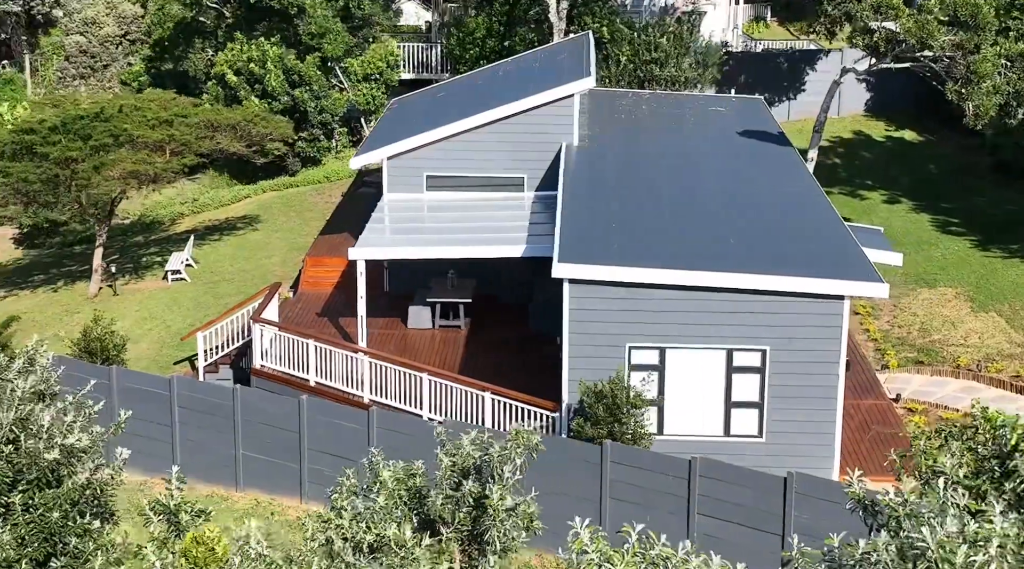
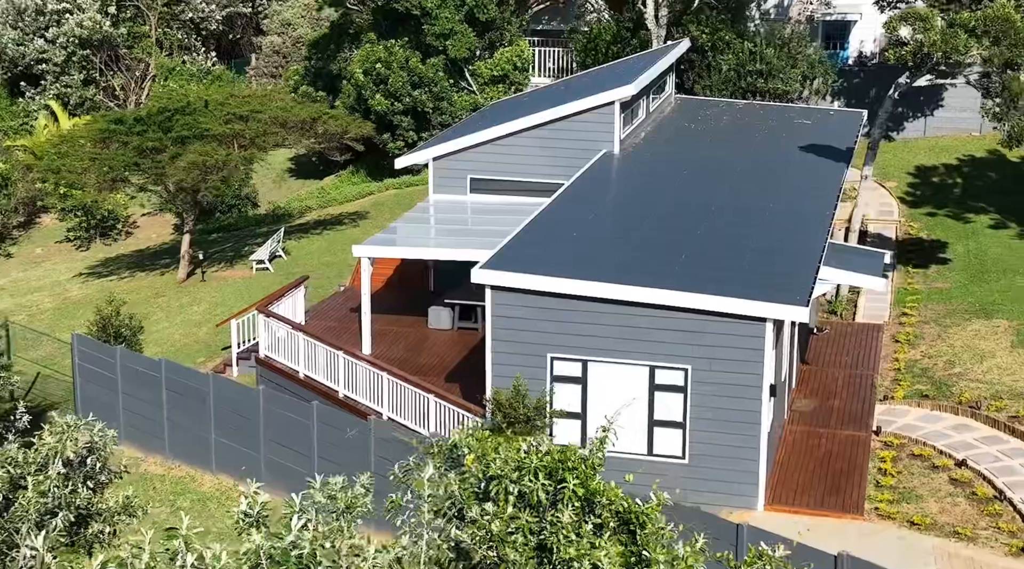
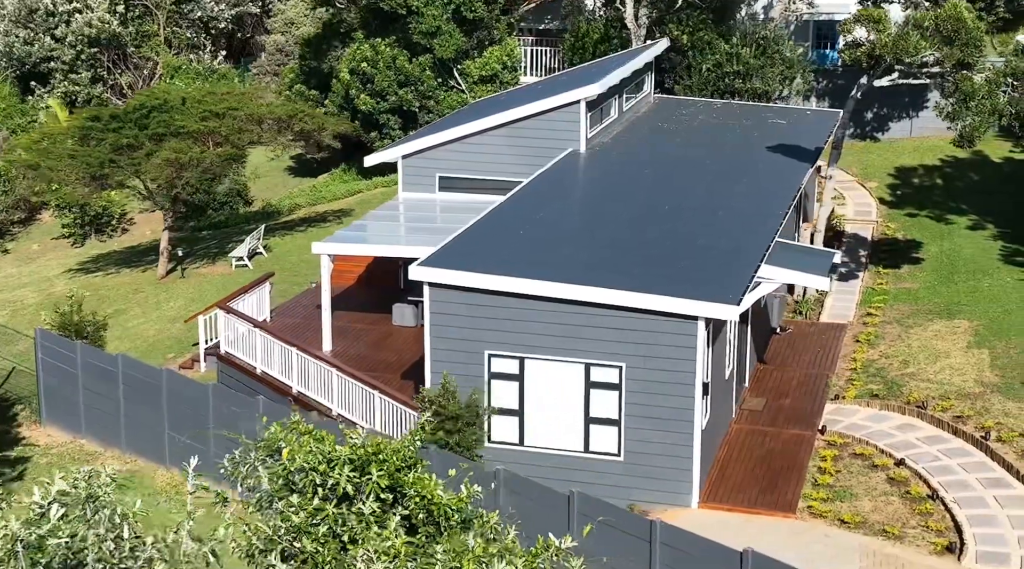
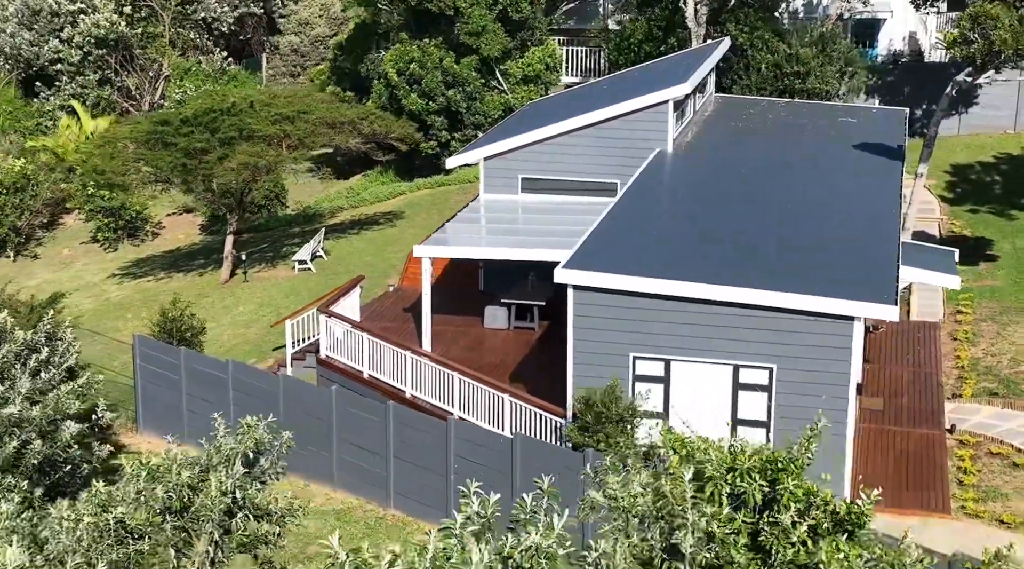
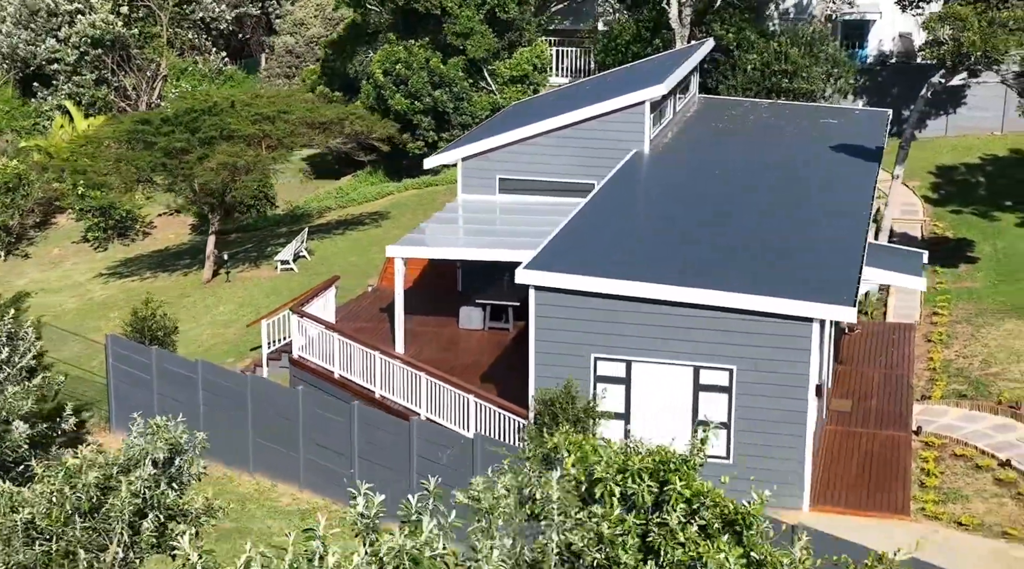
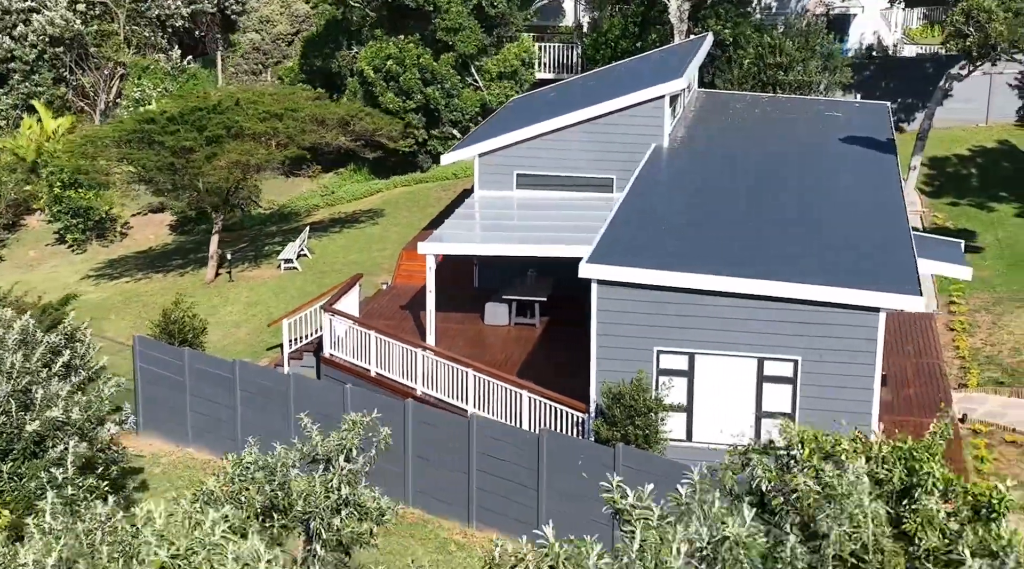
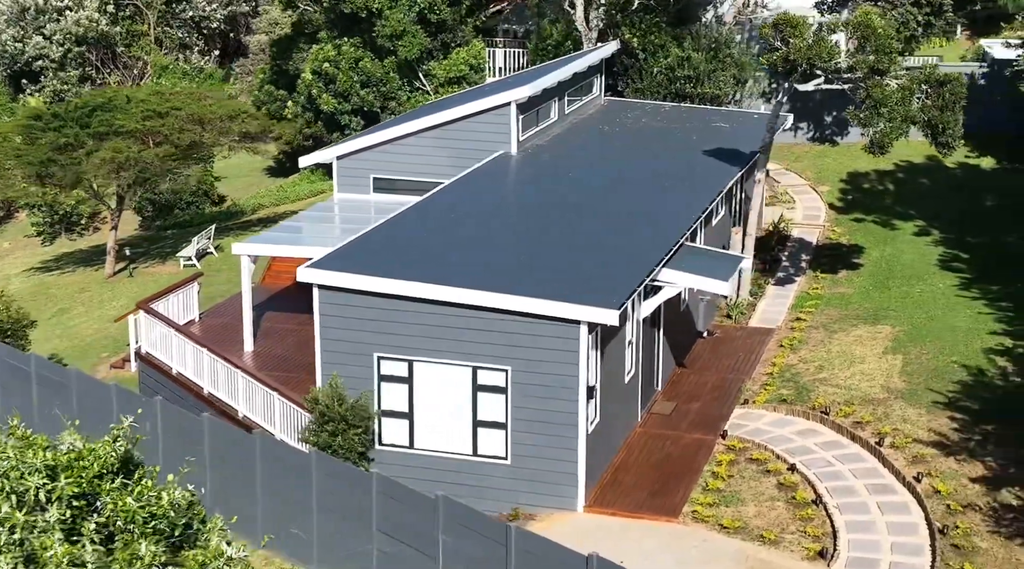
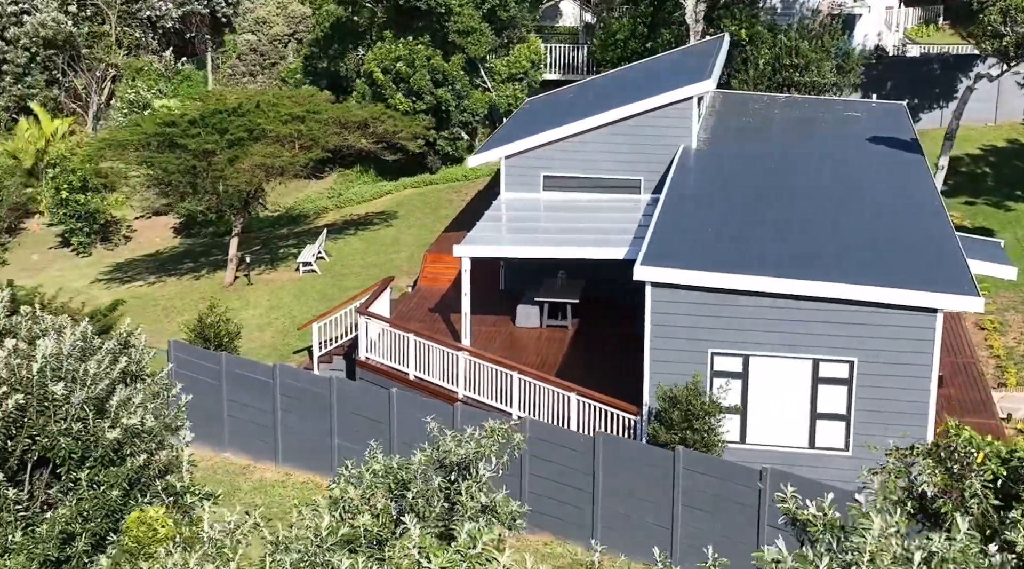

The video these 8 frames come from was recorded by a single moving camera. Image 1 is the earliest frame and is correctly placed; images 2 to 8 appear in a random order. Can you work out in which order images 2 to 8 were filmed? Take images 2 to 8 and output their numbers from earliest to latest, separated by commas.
8, 6, 4, 5, 2, 3, 7
